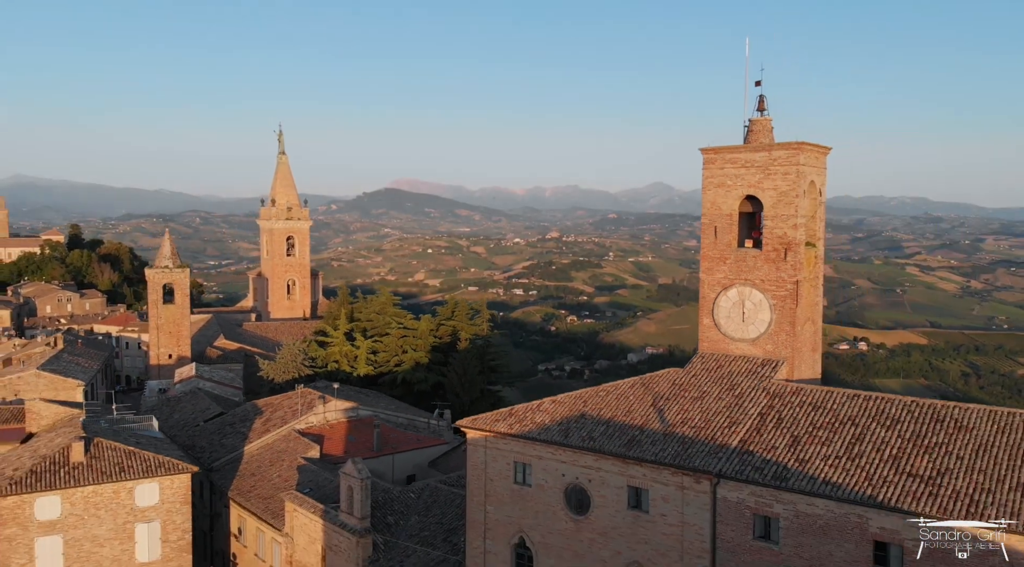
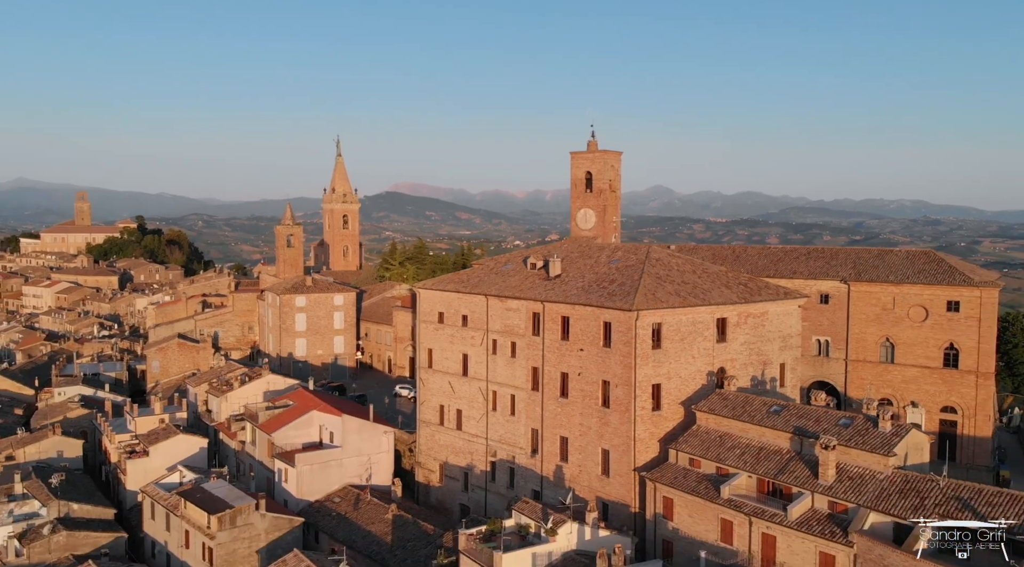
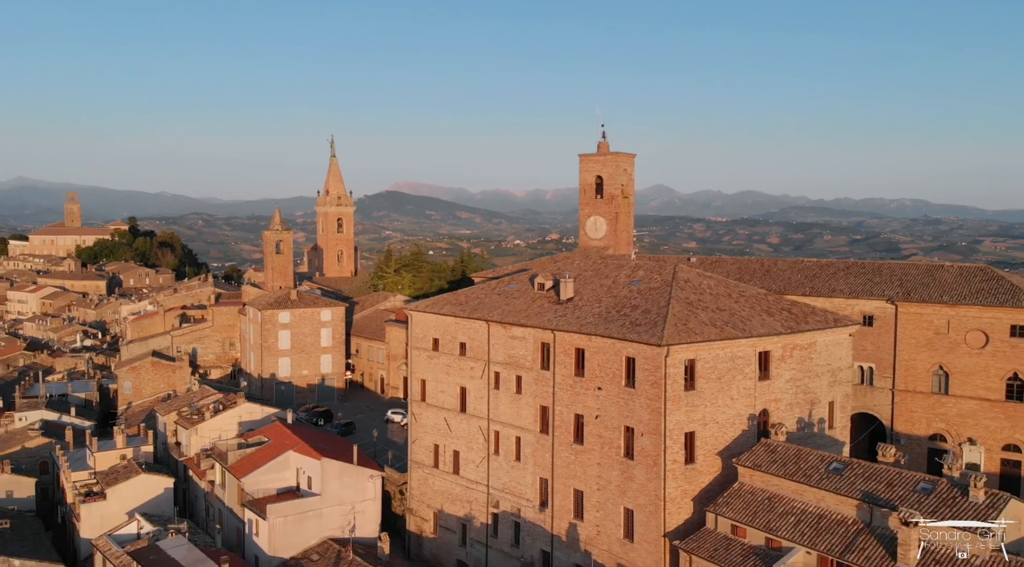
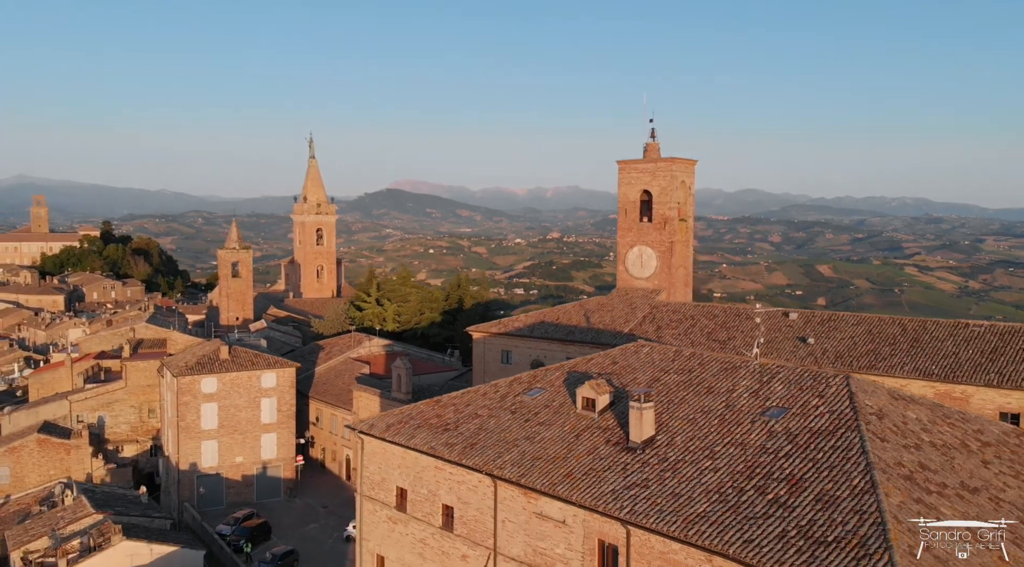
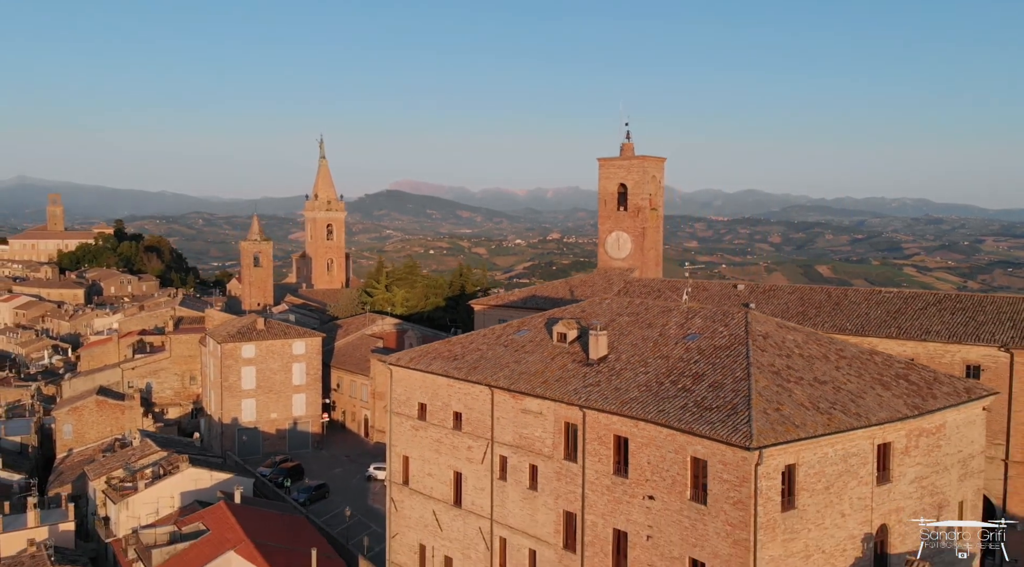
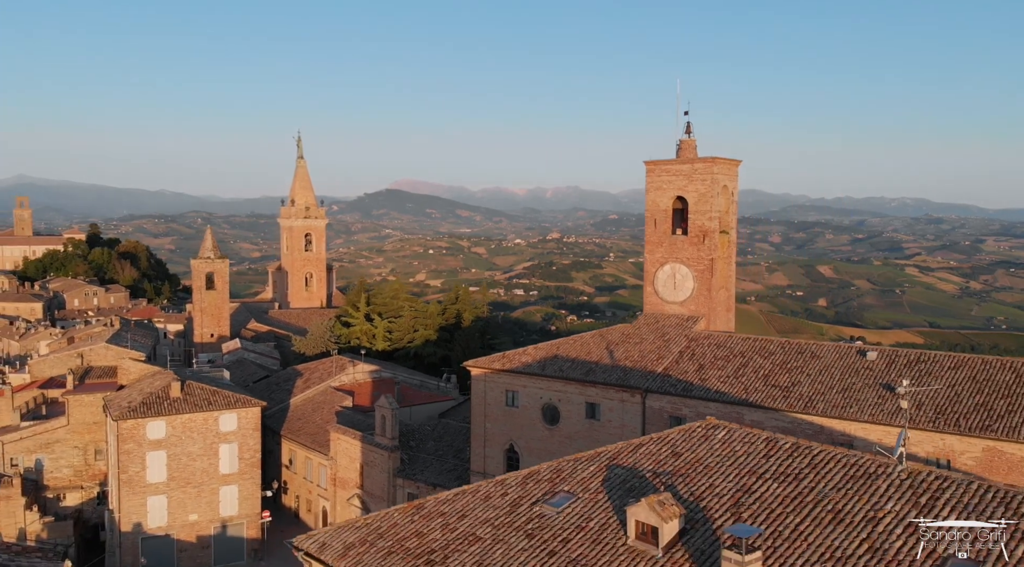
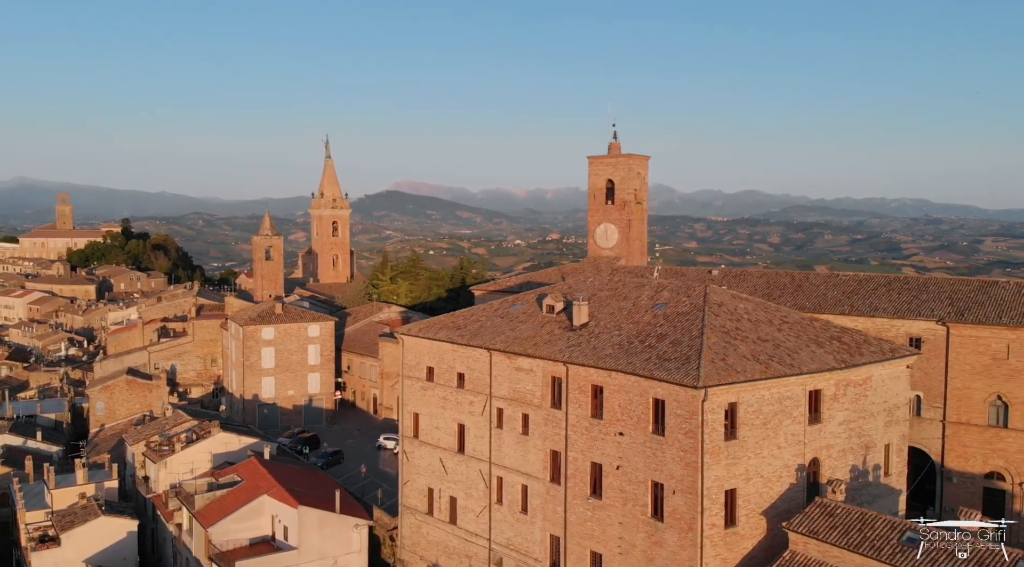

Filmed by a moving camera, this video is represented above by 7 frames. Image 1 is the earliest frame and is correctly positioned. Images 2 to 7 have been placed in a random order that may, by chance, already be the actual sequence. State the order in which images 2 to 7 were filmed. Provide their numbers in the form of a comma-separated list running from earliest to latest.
6, 4, 5, 7, 3, 2
